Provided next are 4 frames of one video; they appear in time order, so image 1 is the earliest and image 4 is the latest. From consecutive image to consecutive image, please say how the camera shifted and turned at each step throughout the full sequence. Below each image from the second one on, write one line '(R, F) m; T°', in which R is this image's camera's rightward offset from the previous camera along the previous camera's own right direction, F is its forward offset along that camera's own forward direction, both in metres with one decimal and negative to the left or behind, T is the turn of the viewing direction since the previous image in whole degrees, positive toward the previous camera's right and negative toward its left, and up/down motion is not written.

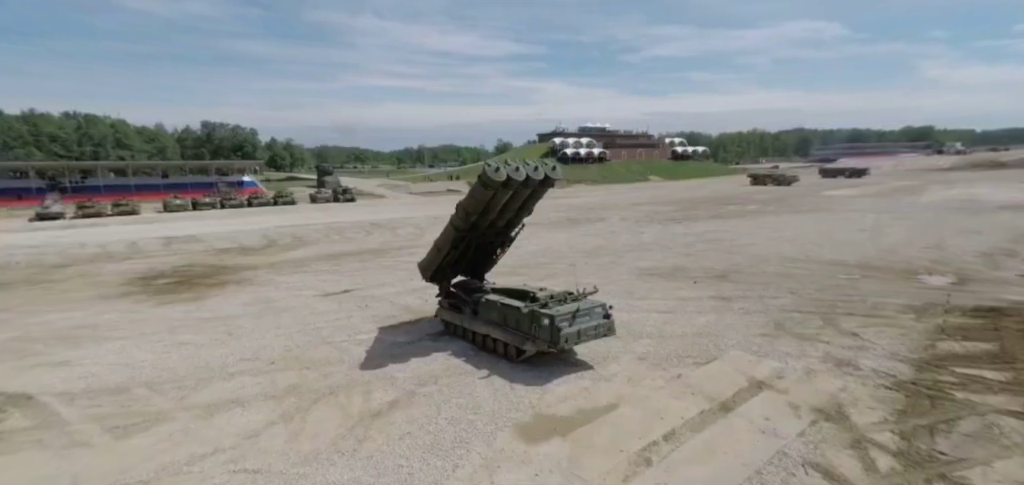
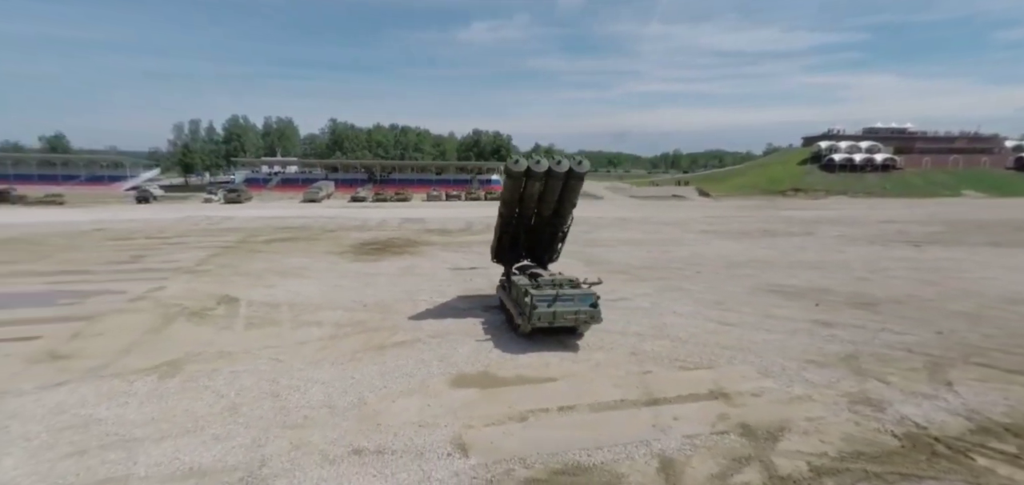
(+6.6, -0.2) m; -28°
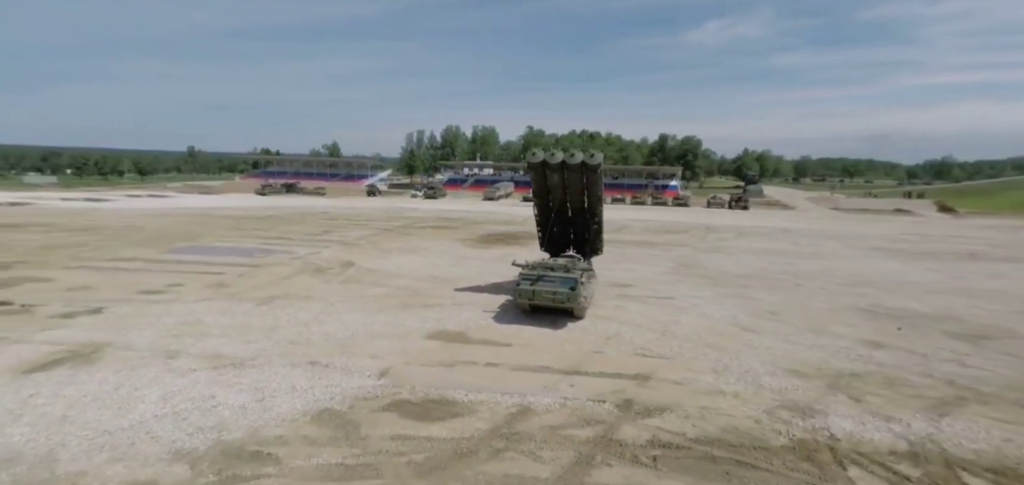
(+5.8, -0.7) m; -22°
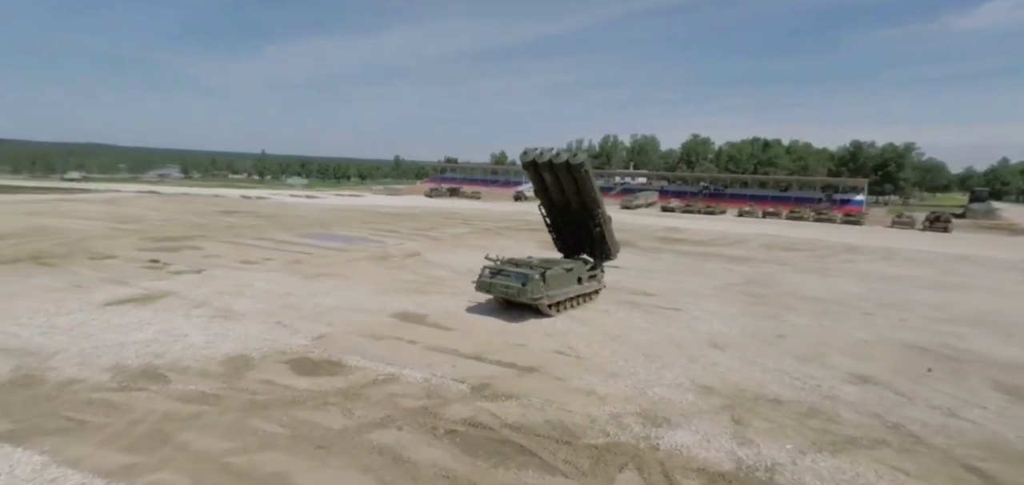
(+6.0, +0.2) m; -19°
